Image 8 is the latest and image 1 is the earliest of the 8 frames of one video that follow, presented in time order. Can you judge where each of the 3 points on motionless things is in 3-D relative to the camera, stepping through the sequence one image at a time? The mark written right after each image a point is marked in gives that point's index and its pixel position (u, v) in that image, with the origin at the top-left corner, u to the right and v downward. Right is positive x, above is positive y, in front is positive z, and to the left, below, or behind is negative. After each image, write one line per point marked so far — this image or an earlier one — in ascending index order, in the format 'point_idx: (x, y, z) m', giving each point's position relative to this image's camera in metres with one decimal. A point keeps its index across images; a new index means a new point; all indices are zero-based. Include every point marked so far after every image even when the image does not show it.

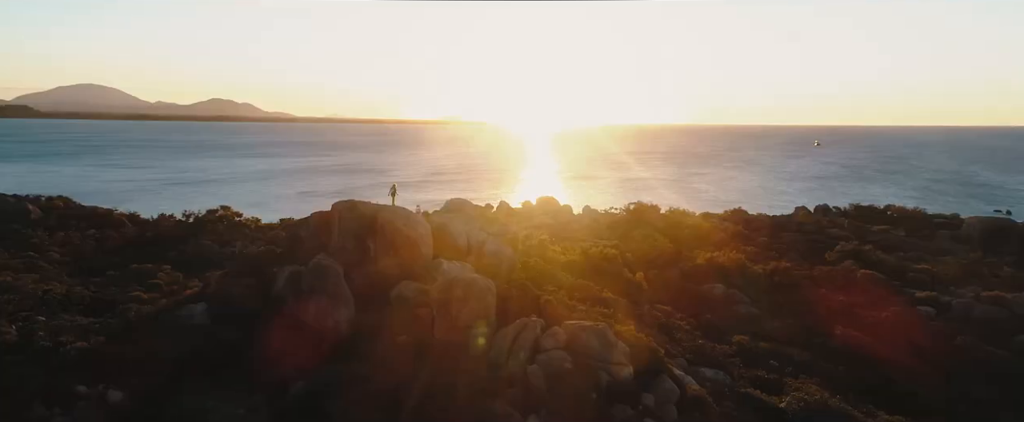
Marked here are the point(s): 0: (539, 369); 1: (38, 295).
0: (+0.4, -2.7, +10.5) m
1: (-14.7, -2.6, +19.9) m
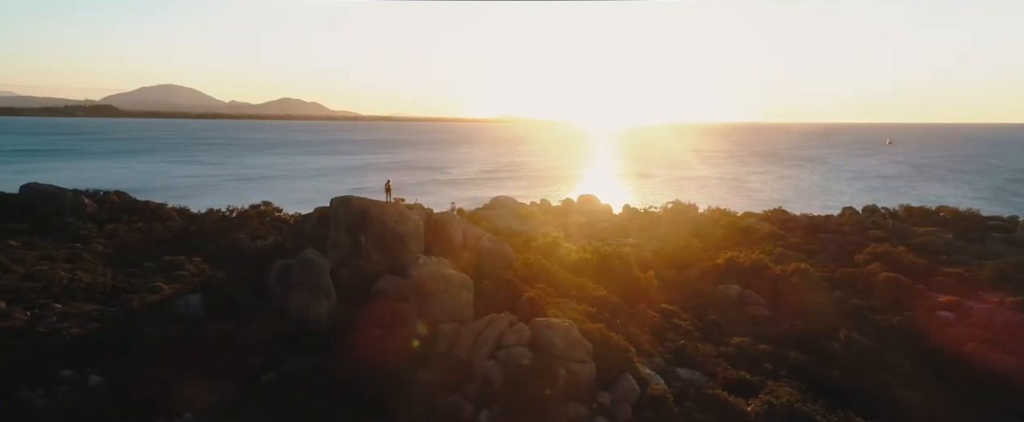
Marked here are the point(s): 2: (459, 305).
0: (-0.3, -2.6, +10.5) m
1: (-14.7, -2.4, +21.0) m
2: (-1.0, -1.9, +12.5) m
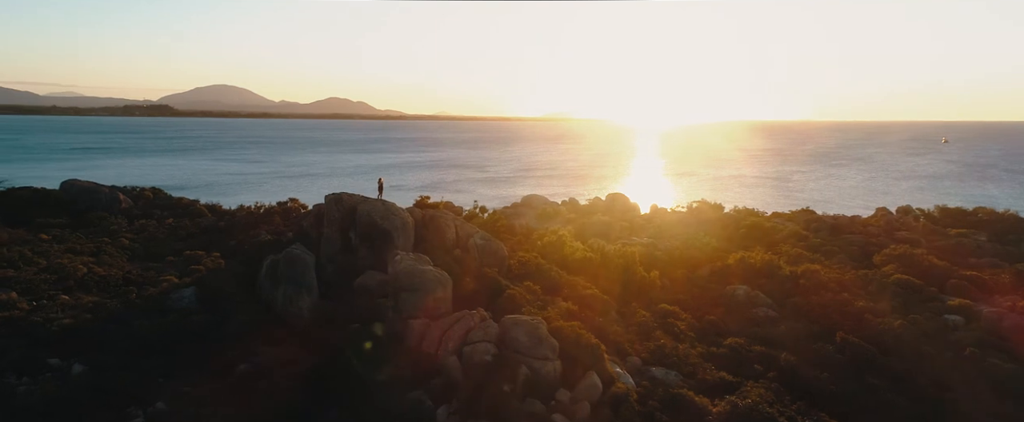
0: (-0.9, -2.6, +10.6) m
1: (-14.8, -2.2, +21.7) m
2: (-1.5, -1.8, +12.6) m
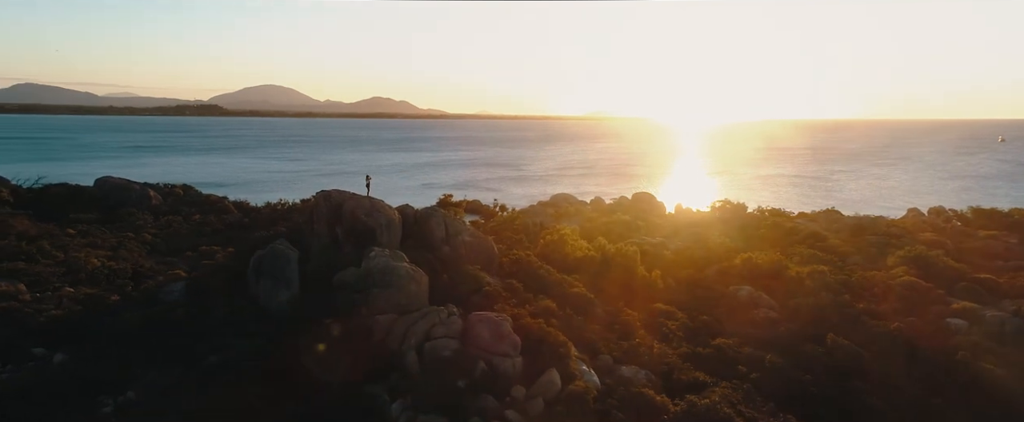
0: (-1.6, -2.5, +10.7) m
1: (-15.0, -2.1, +22.4) m
2: (-2.1, -1.7, +12.7) m
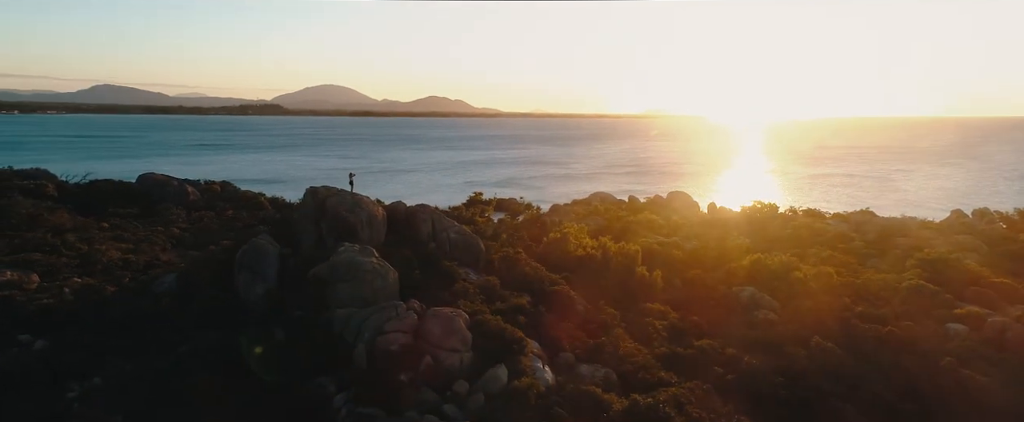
0: (-2.5, -2.4, +10.9) m
1: (-15.2, -1.9, +23.3) m
2: (-2.9, -1.7, +13.0) m
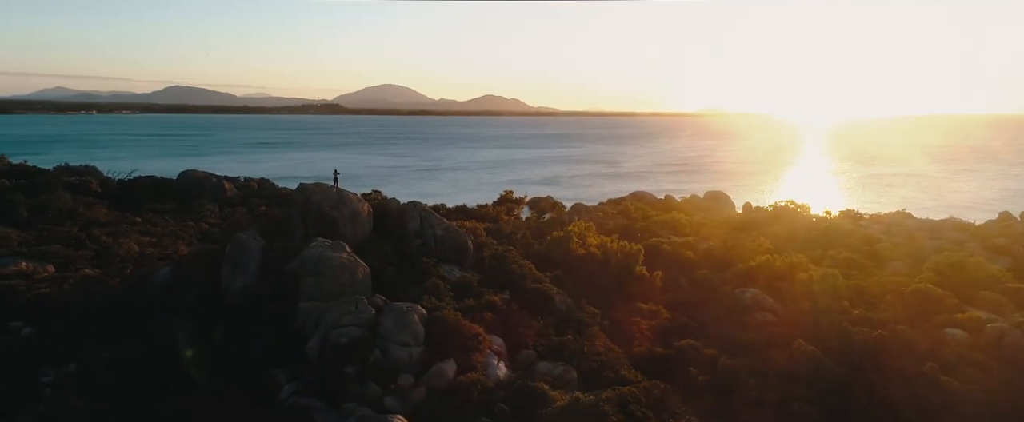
0: (-3.4, -2.4, +11.2) m
1: (-15.3, -1.7, +24.4) m
2: (-3.7, -1.6, +13.3) m
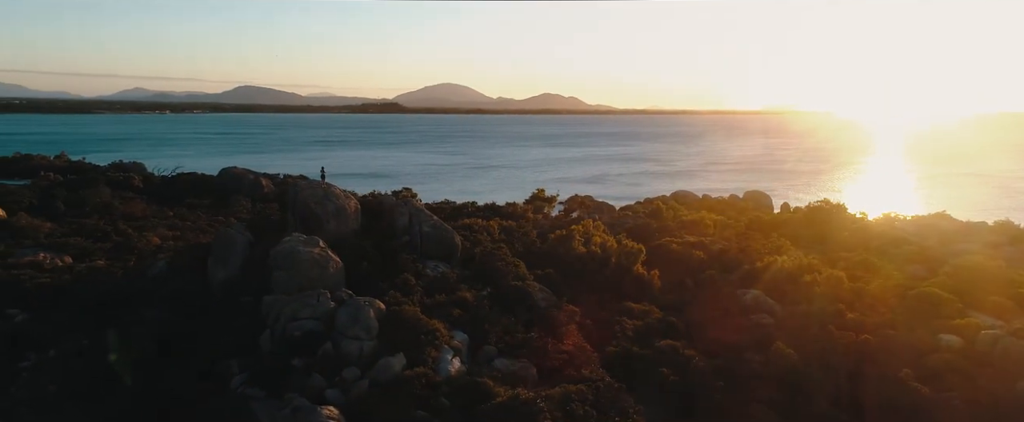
0: (-4.3, -2.3, +11.5) m
1: (-15.4, -1.4, +25.4) m
2: (-4.5, -1.5, +13.6) m
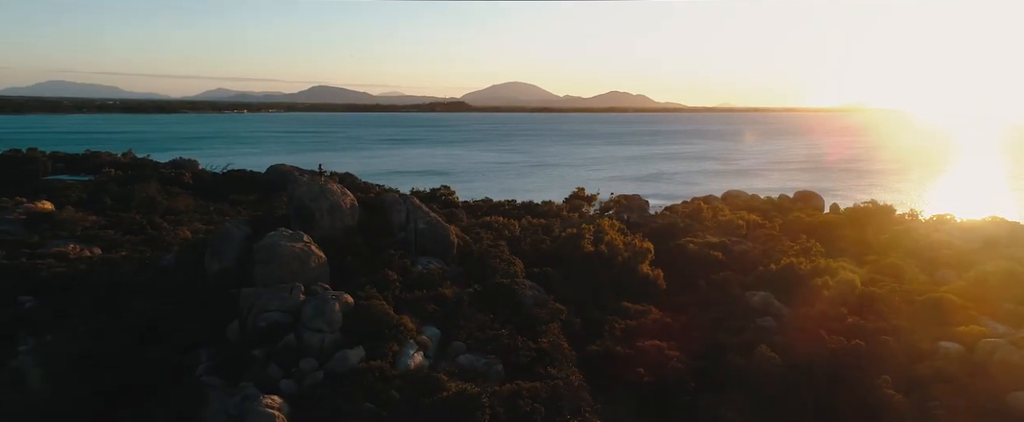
0: (-5.1, -2.2, +12.1) m
1: (-15.1, -1.2, +26.7) m
2: (-5.1, -1.4, +14.2) m
